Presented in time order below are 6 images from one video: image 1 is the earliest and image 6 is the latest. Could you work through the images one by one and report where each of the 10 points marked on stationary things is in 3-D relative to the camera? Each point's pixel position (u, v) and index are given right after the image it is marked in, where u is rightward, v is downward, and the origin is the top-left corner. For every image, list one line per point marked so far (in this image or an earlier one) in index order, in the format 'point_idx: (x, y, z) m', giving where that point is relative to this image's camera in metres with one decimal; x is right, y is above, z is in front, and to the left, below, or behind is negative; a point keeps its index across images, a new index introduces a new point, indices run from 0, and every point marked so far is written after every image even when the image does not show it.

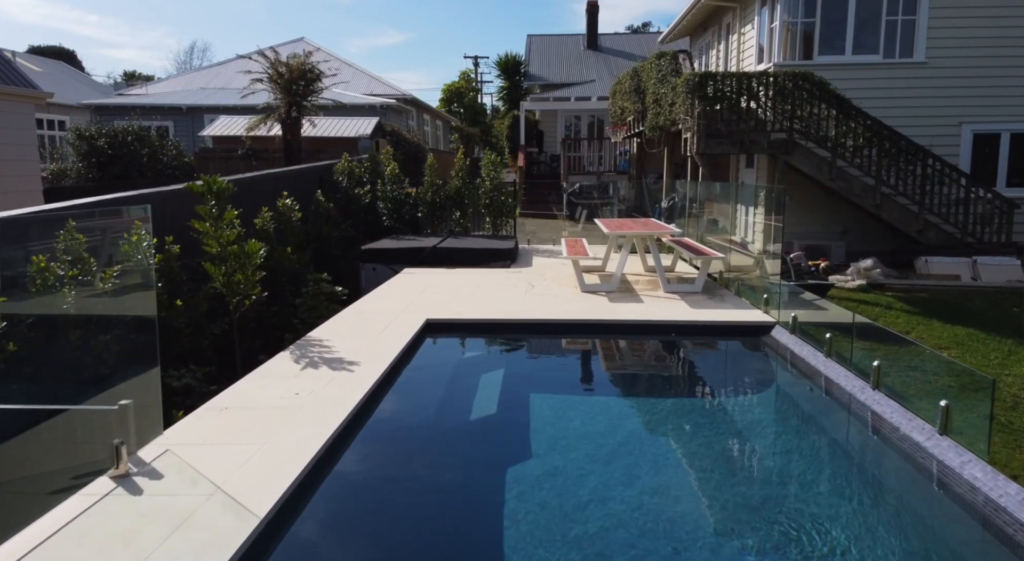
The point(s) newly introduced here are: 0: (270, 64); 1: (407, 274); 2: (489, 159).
0: (-5.7, +5.1, +14.3) m
1: (-1.5, +0.1, +8.5) m
2: (-0.5, +2.3, +11.6) m
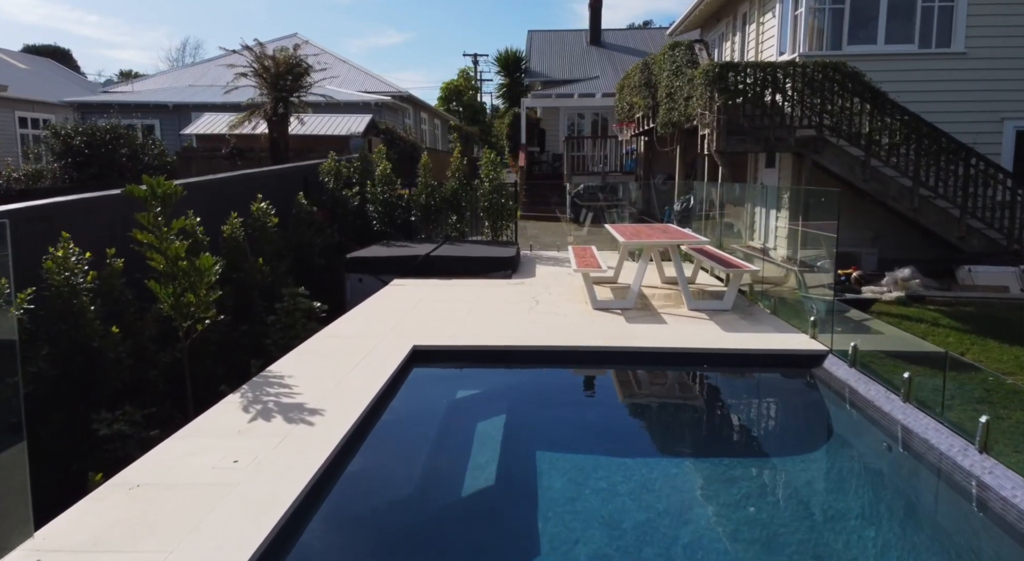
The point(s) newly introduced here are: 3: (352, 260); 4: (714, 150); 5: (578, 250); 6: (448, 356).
0: (-5.7, +4.9, +13.4) m
1: (-1.5, -0.1, +7.6) m
2: (-0.4, +2.2, +10.7) m
3: (-2.1, +0.3, +8.1) m
4: (+3.0, +2.0, +9.1) m
5: (+0.8, +0.4, +7.6) m
6: (-0.5, -0.6, +4.9) m
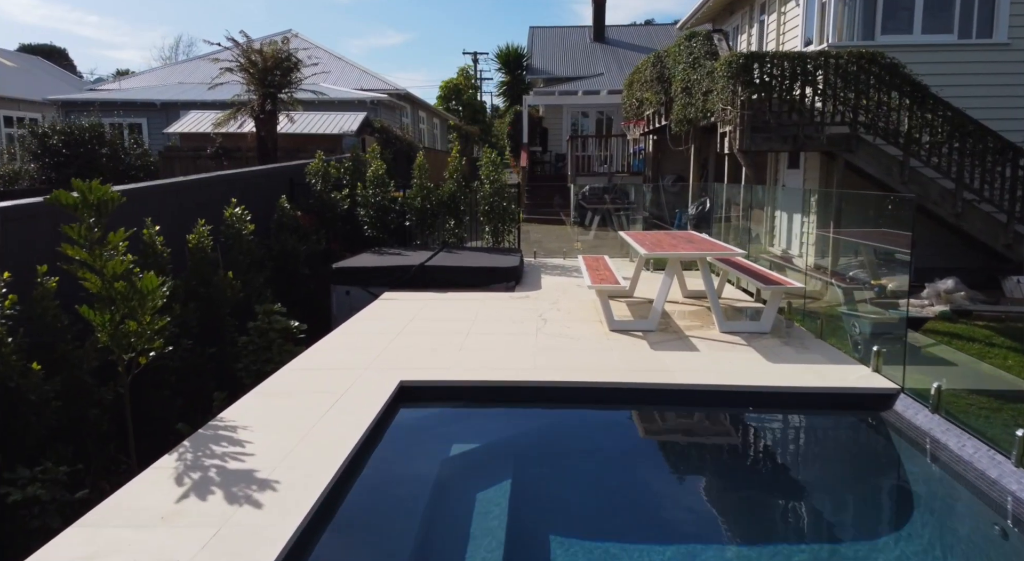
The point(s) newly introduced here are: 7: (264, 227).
0: (-5.7, +4.8, +12.6) m
1: (-1.4, -0.2, +6.8) m
2: (-0.4, +2.0, +9.9) m
3: (-2.1, +0.1, +7.3) m
4: (+3.1, +1.8, +8.3) m
5: (+0.9, +0.2, +6.8) m
6: (-0.5, -0.8, +4.1) m
7: (-3.4, +0.7, +8.3) m
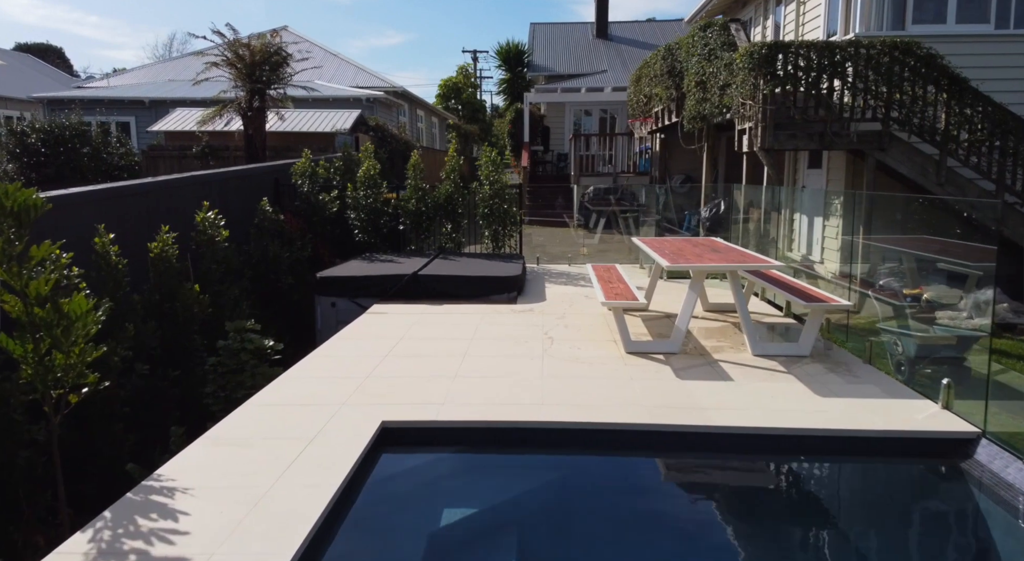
0: (-5.6, +4.7, +12.0) m
1: (-1.4, -0.3, +6.1) m
2: (-0.4, +1.9, +9.2) m
3: (-2.1, 0.0, +6.6) m
4: (+3.1, +1.7, +7.6) m
5: (+0.9, +0.1, +6.1) m
6: (-0.5, -0.9, +3.5) m
7: (-3.4, +0.6, +7.7) m
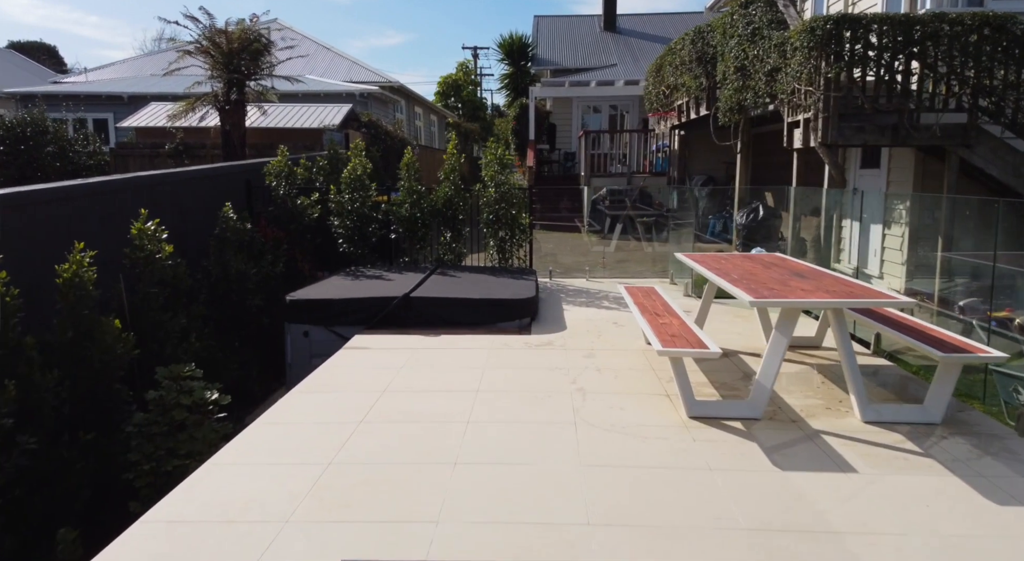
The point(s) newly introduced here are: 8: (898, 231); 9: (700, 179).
0: (-5.5, +4.4, +10.7) m
1: (-1.3, -0.6, +4.9) m
2: (-0.3, +1.7, +8.0) m
3: (-2.0, -0.2, +5.4) m
4: (+3.2, +1.5, +6.4) m
5: (+1.0, -0.1, +4.9) m
6: (-0.3, -1.1, +2.2) m
7: (-3.3, +0.4, +6.4) m
8: (+4.1, +0.5, +6.3) m
9: (+4.0, +2.2, +12.9) m
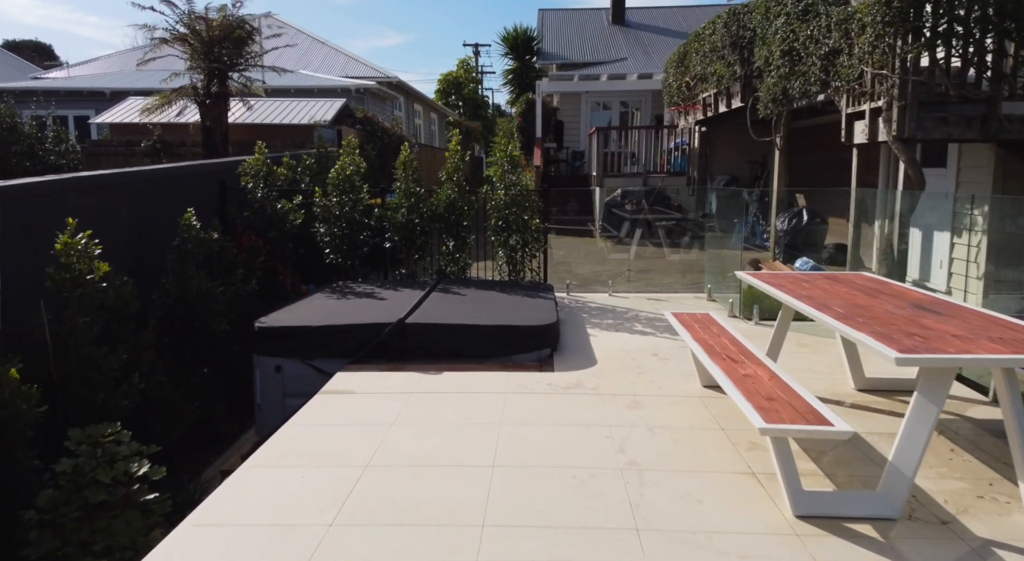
0: (-5.4, +4.3, +9.8) m
1: (-1.2, -0.7, +3.9) m
2: (-0.1, +1.5, +7.0) m
3: (-1.8, -0.4, +4.4) m
4: (+3.3, +1.3, +5.4) m
5: (+1.1, -0.3, +3.9) m
6: (-0.2, -1.3, +1.2) m
7: (-3.1, +0.2, +5.5) m
8: (+4.2, +0.3, +5.3) m
9: (+4.2, +2.0, +11.9) m
